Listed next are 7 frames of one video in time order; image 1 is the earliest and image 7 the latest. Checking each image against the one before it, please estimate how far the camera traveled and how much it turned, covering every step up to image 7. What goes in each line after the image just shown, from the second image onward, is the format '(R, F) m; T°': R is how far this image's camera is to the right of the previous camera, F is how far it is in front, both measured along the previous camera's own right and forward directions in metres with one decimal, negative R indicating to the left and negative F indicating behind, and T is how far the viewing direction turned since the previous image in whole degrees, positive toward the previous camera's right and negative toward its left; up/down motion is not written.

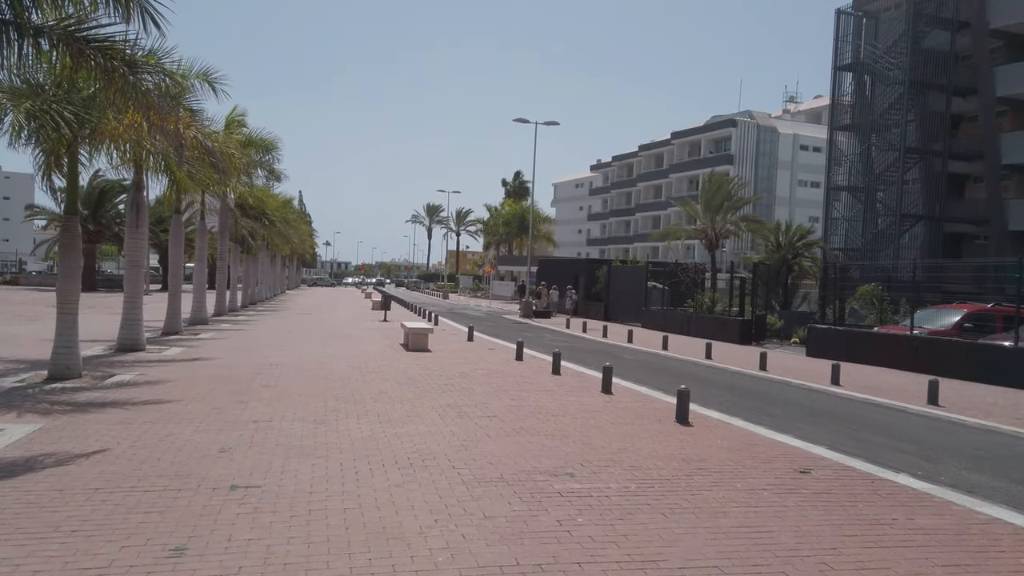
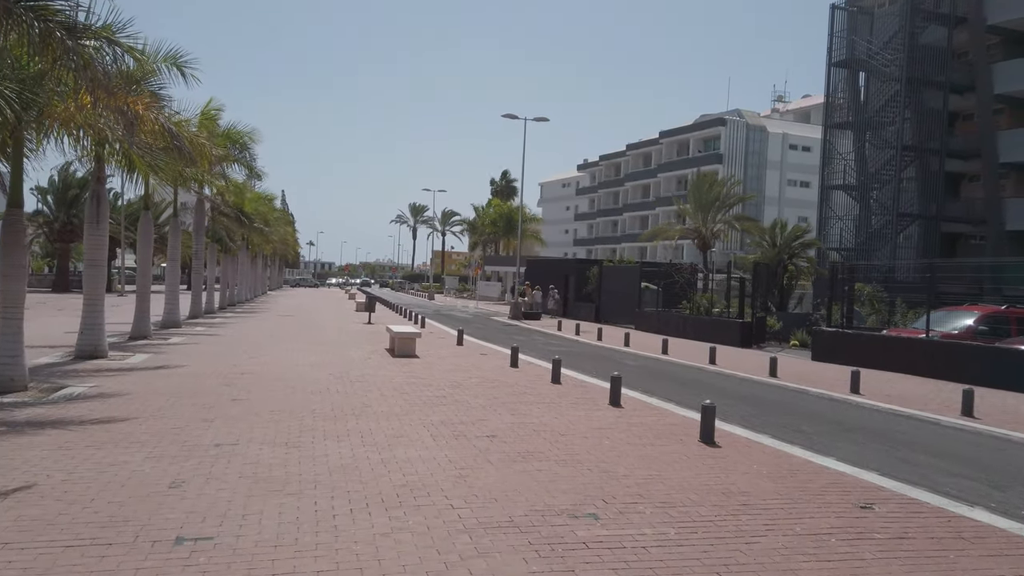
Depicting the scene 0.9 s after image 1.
(-0.2, +1.3) m; +1°
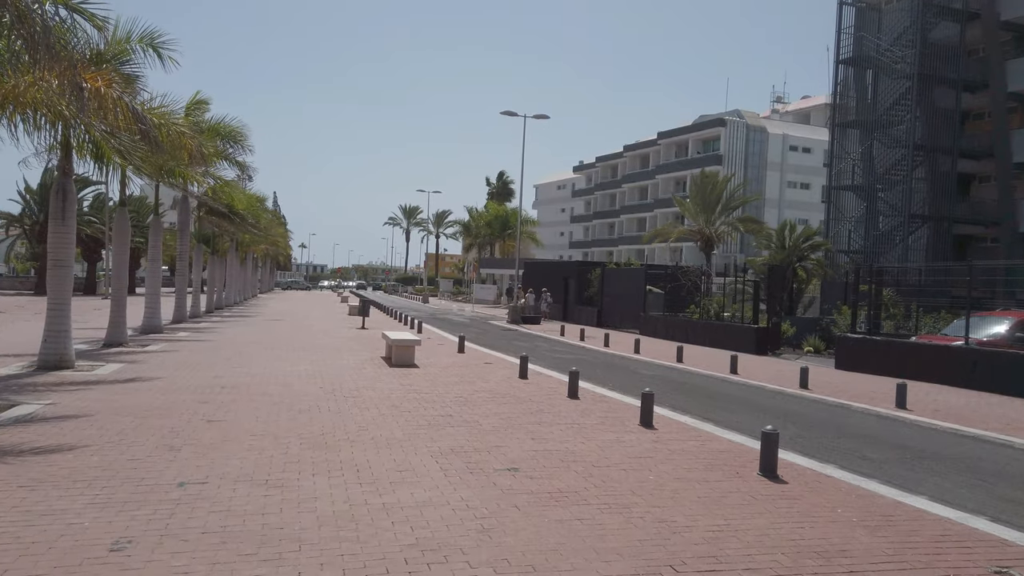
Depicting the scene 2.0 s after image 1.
(-0.3, +1.5) m; +1°
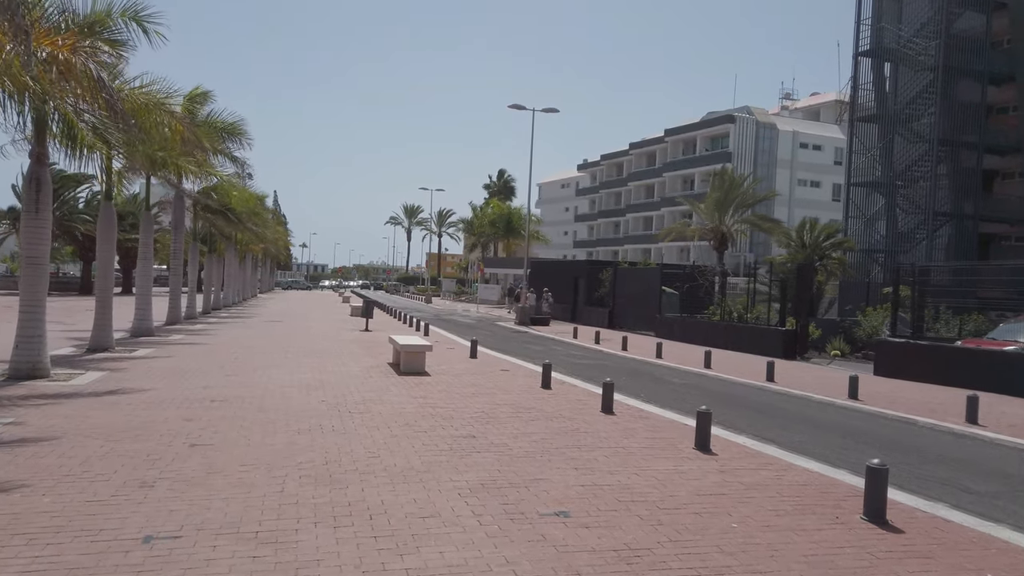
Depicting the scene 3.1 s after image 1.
(-0.4, +1.5) m; 0°
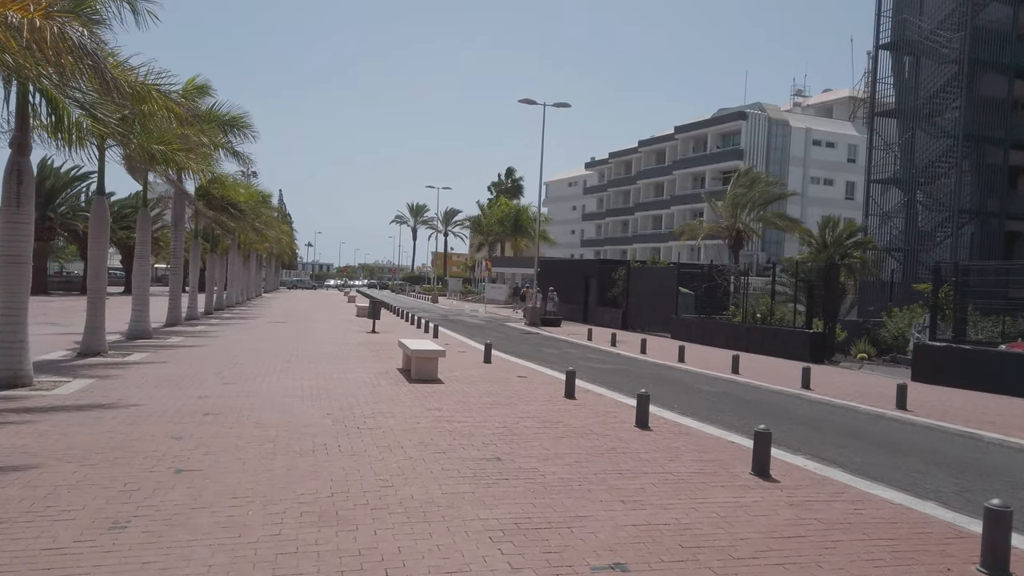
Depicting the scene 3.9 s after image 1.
(-0.3, +1.1) m; 0°
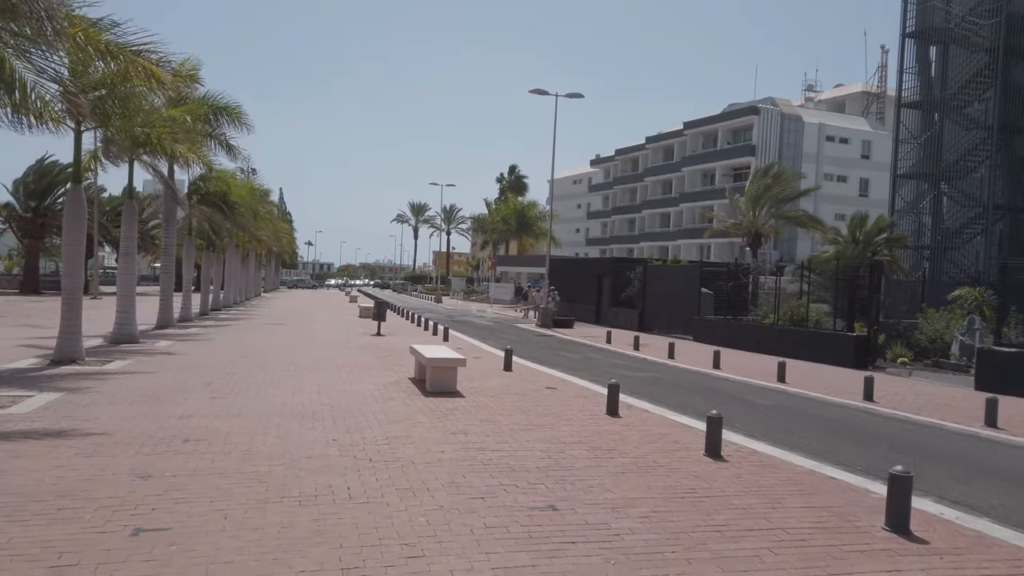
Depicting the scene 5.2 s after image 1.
(-0.5, +1.8) m; 0°
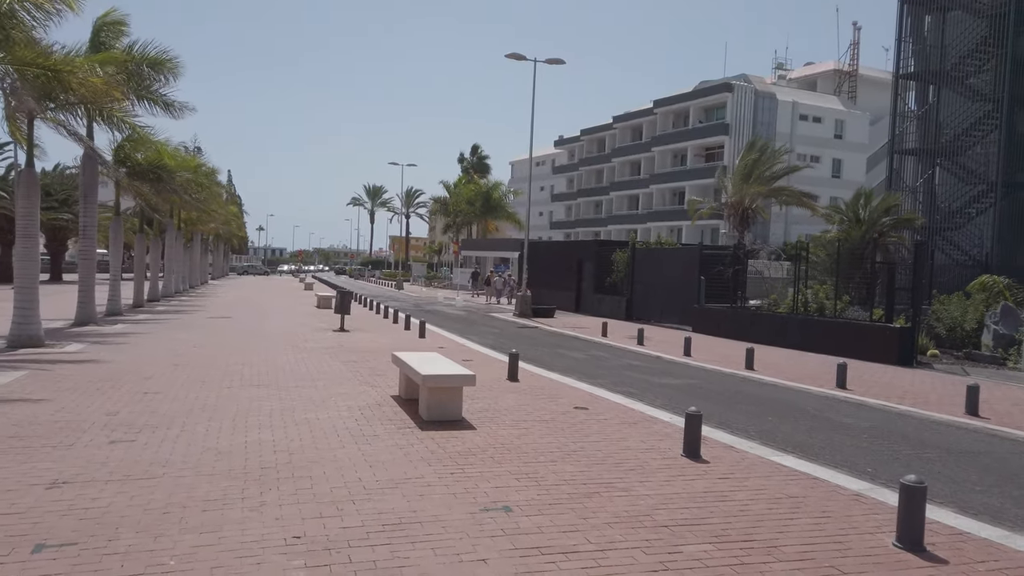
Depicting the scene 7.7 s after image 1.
(-0.9, +3.4) m; +3°
